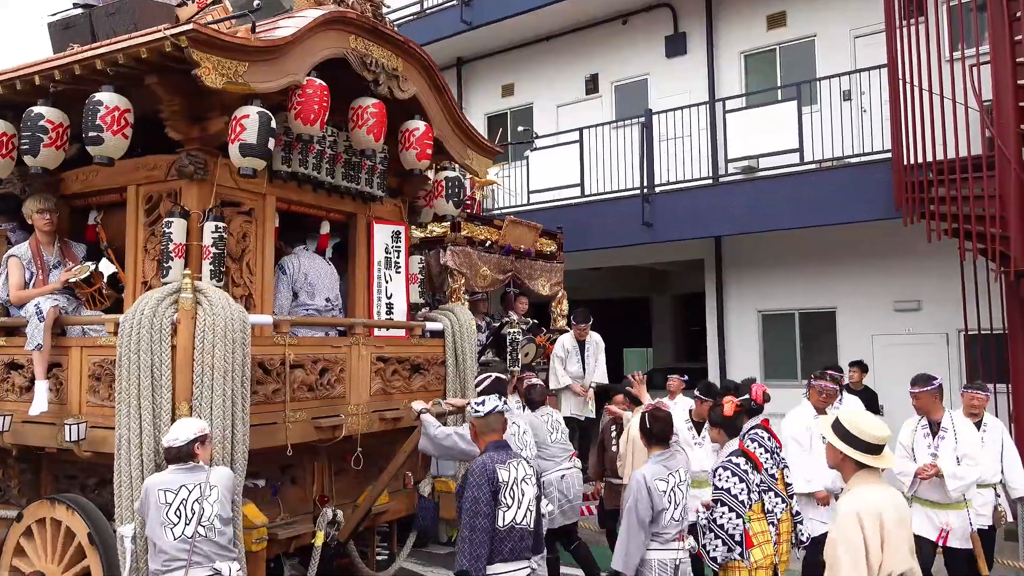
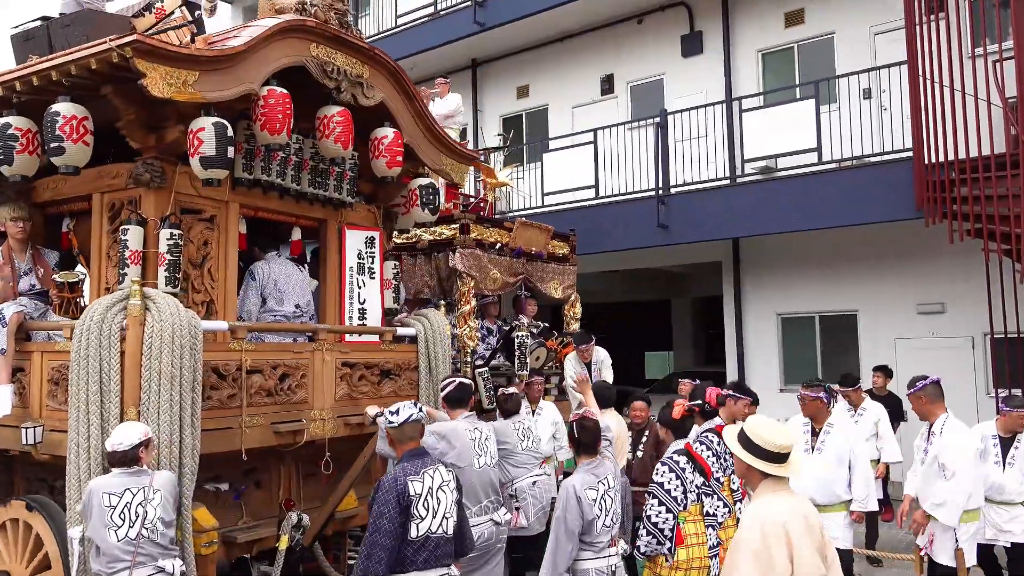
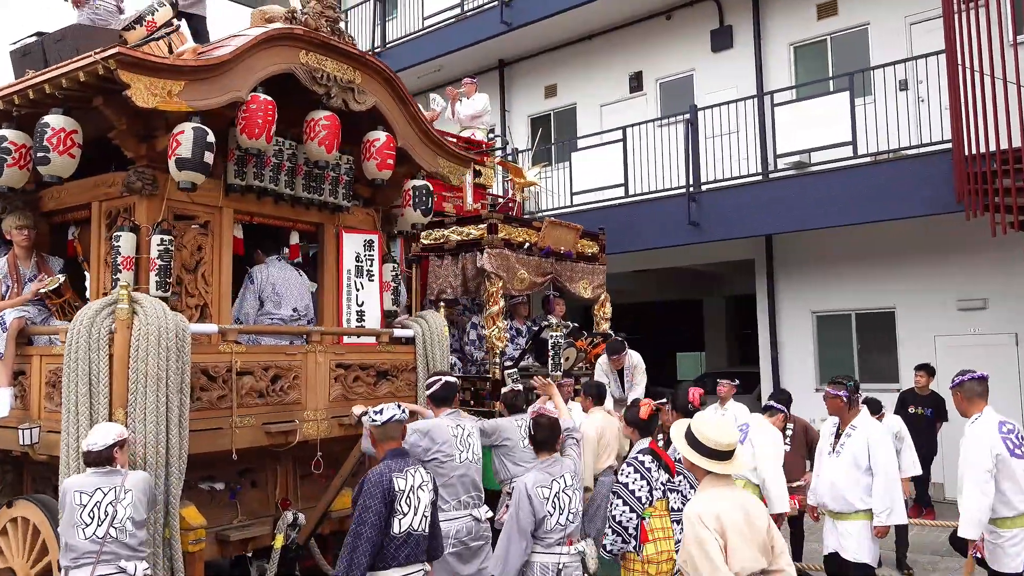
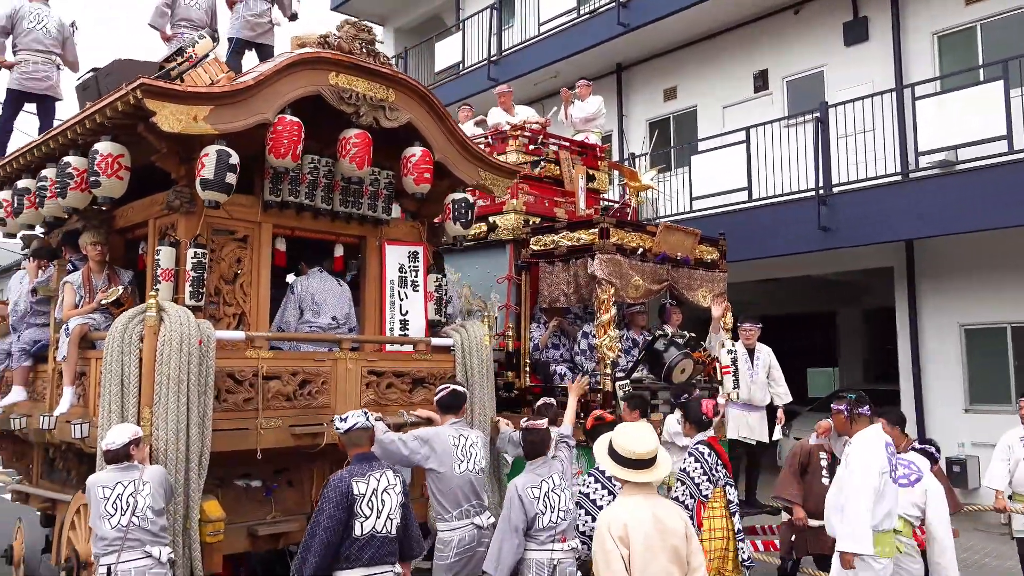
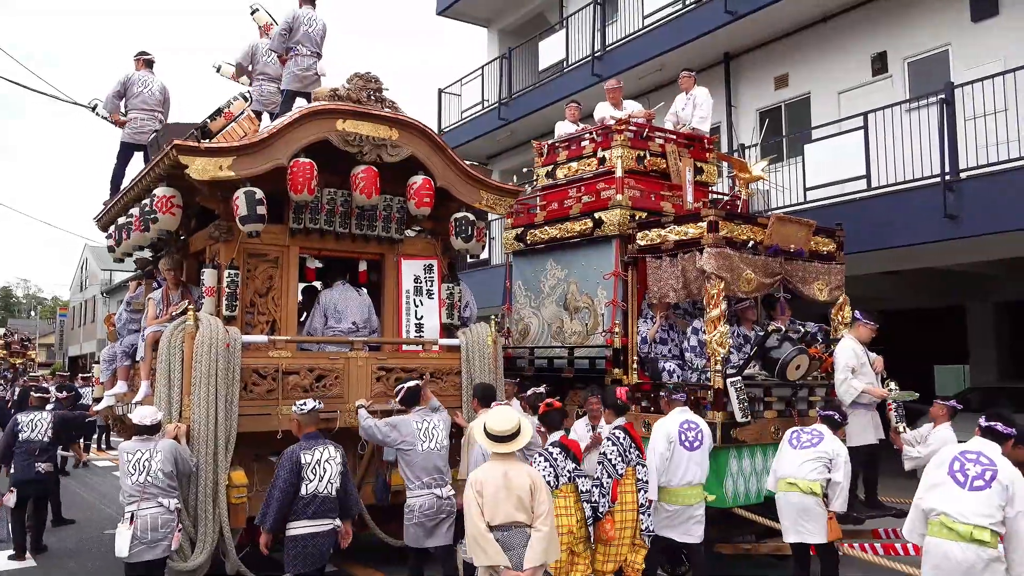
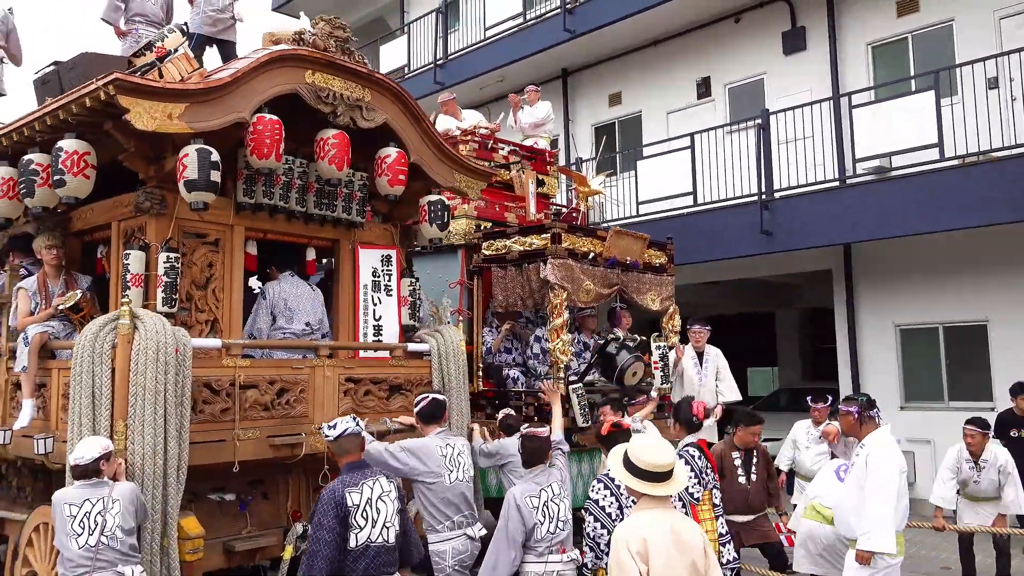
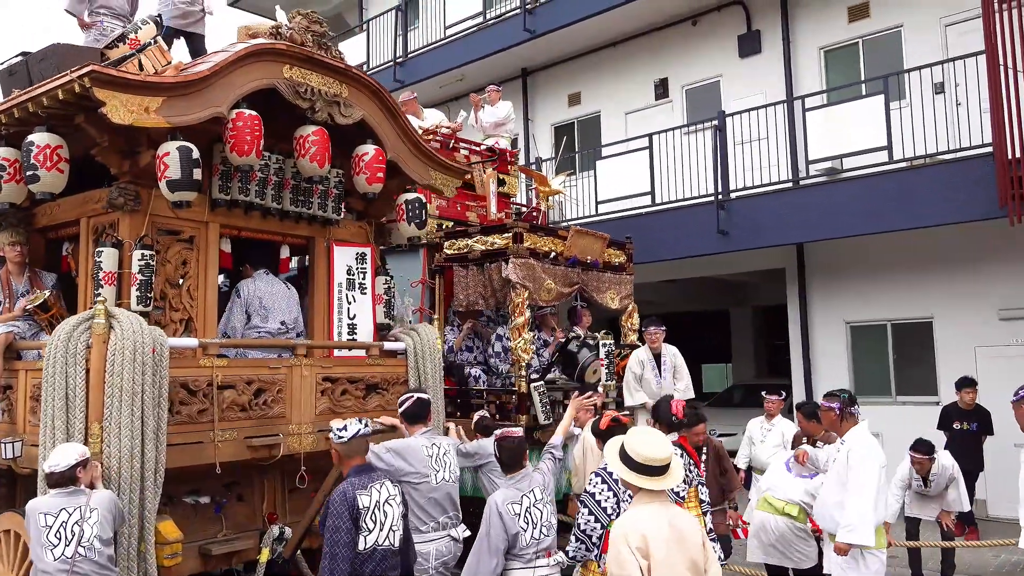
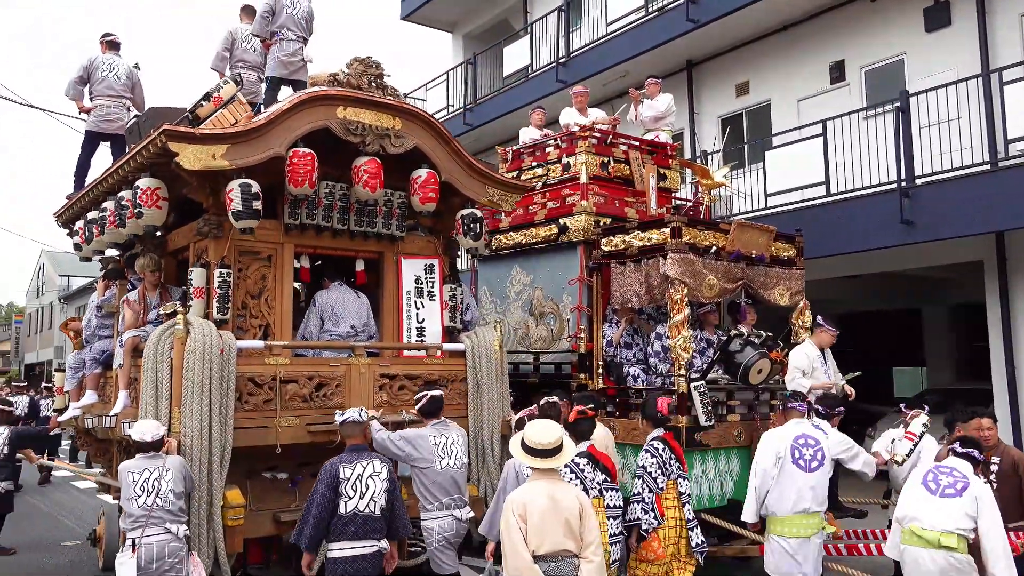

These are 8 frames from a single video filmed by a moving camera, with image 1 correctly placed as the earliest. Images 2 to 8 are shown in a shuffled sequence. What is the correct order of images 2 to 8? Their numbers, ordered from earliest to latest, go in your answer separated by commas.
2, 3, 7, 6, 4, 8, 5
